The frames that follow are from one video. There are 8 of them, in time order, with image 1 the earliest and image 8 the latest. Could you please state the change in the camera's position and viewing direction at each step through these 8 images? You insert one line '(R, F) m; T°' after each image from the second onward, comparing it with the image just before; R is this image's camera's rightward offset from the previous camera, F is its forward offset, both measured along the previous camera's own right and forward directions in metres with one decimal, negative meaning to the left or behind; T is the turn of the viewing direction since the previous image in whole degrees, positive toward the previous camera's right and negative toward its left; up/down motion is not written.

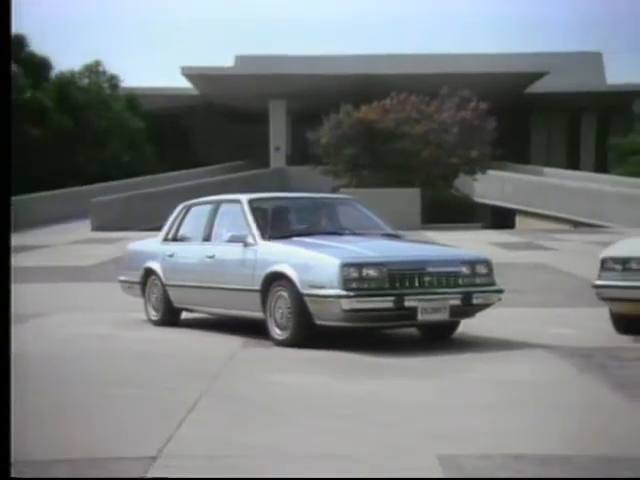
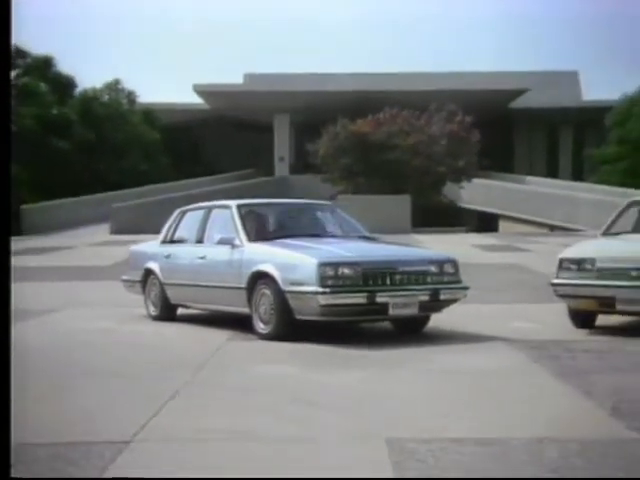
(+0.5, -1.1) m; -2°
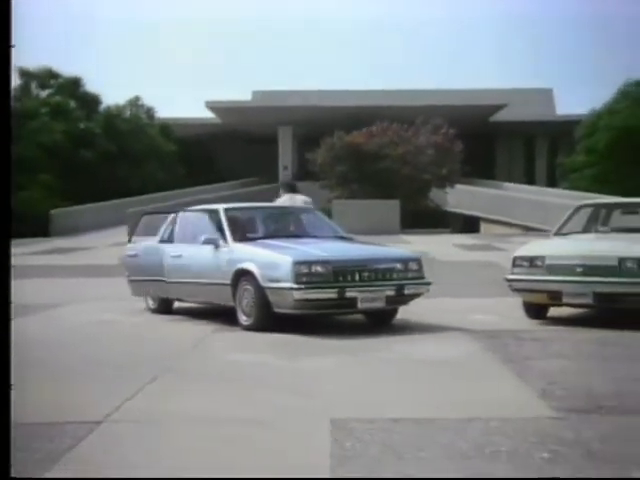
(+0.8, -1.4) m; -3°
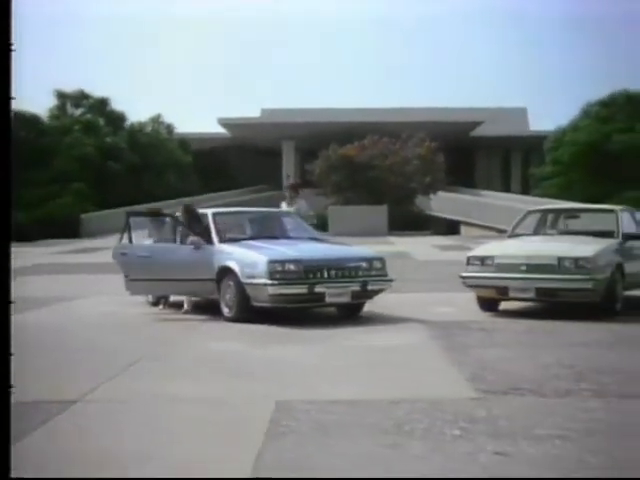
(+1.1, -1.7) m; -4°
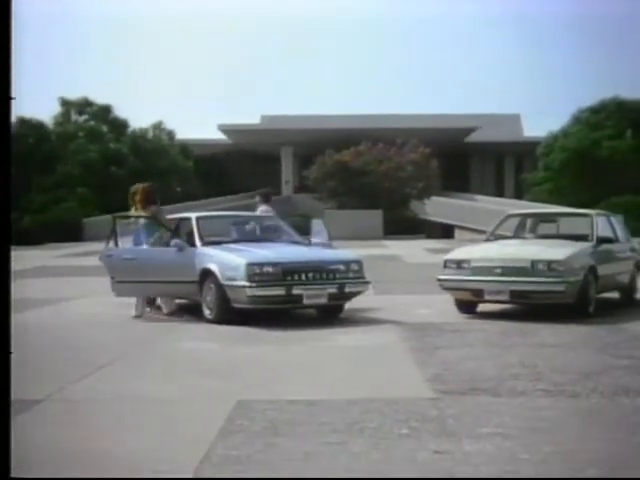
(+0.9, -0.3) m; -3°
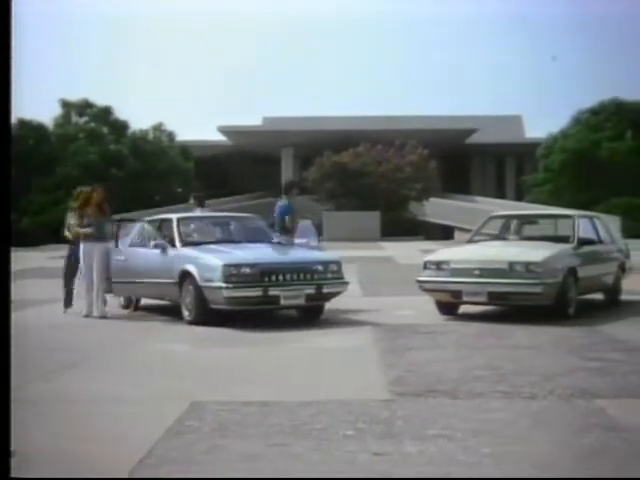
(+1.0, +0.1) m; -3°
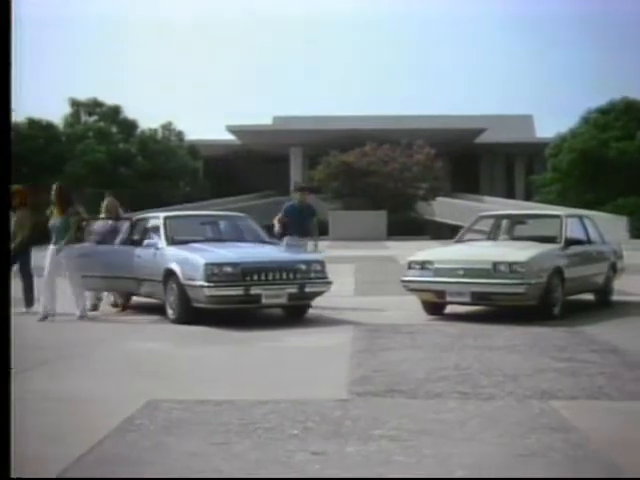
(+1.1, +0.2) m; -4°
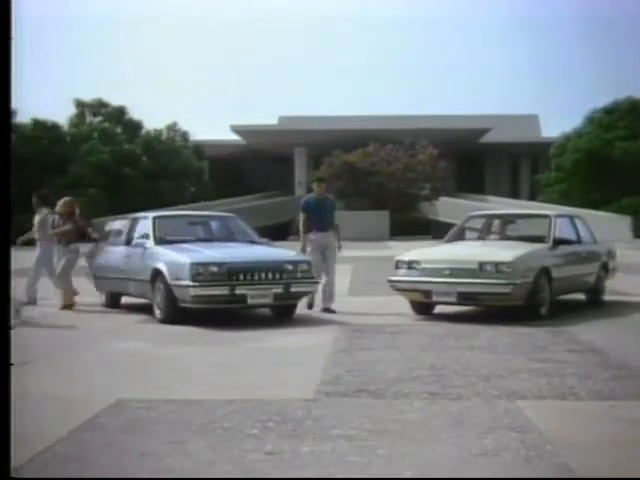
(+0.7, +0.1) m; -3°
